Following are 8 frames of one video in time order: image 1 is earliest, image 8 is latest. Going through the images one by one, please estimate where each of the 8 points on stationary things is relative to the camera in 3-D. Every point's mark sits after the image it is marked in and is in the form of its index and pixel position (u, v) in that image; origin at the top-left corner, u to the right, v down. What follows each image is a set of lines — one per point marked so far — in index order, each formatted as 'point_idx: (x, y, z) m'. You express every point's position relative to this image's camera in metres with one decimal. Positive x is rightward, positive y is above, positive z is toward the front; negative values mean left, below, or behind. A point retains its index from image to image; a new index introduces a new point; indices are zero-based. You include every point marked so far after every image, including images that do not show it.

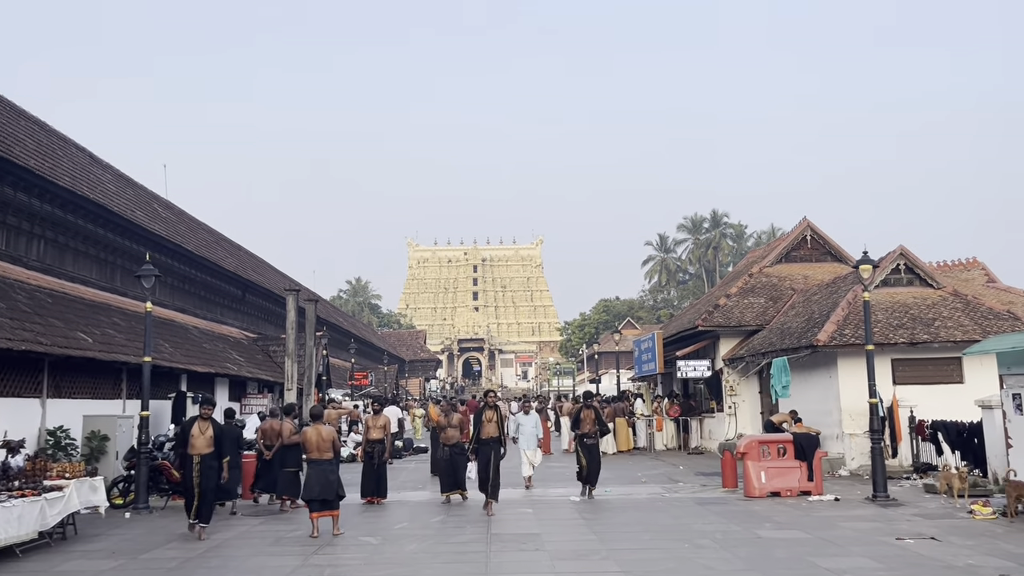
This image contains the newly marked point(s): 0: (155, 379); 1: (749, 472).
0: (-7.8, -2.0, +18.7) m
1: (+3.8, -3.0, +13.8) m
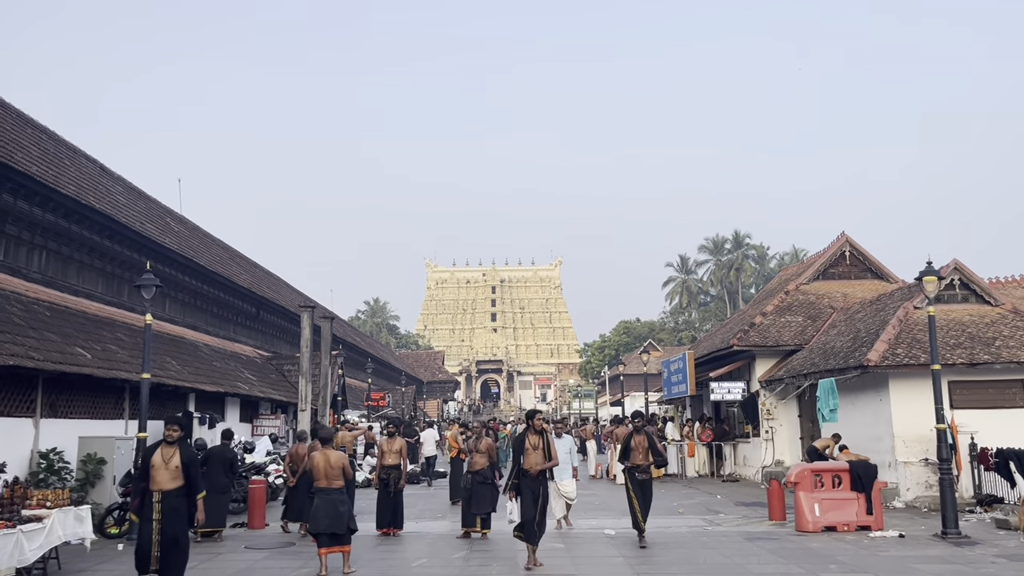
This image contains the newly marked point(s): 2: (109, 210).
0: (-7.3, -2.3, +17.7) m
1: (+4.3, -3.2, +12.6) m
2: (-9.0, +1.8, +19.1) m
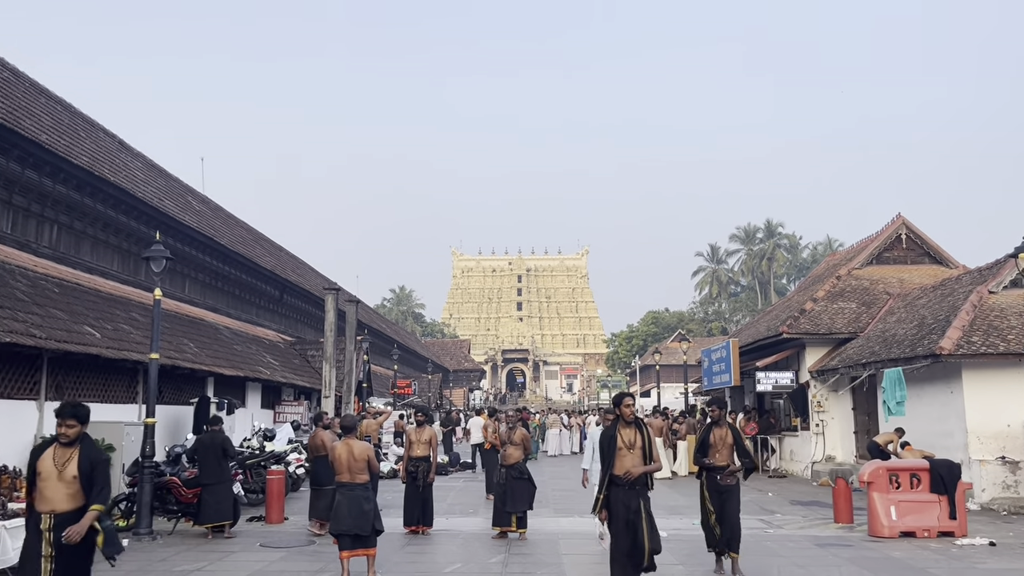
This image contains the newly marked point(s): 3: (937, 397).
0: (-6.5, -1.8, +16.8) m
1: (+4.8, -2.9, +11.3) m
2: (-8.3, +2.2, +18.2) m
3: (+7.7, -2.0, +15.5) m
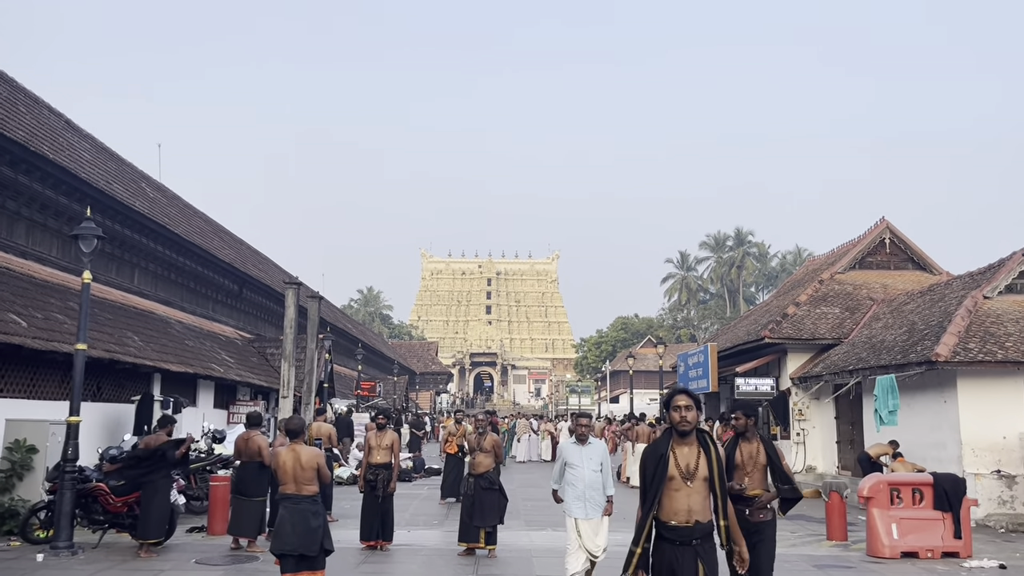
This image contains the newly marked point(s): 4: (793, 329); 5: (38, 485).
0: (-7.1, -1.6, +15.5) m
1: (+4.4, -2.9, +10.4) m
2: (-8.8, +2.5, +16.8) m
3: (+7.2, -2.0, +14.7) m
4: (+6.6, -1.0, +19.9) m
5: (-6.1, -2.5, +11.0) m
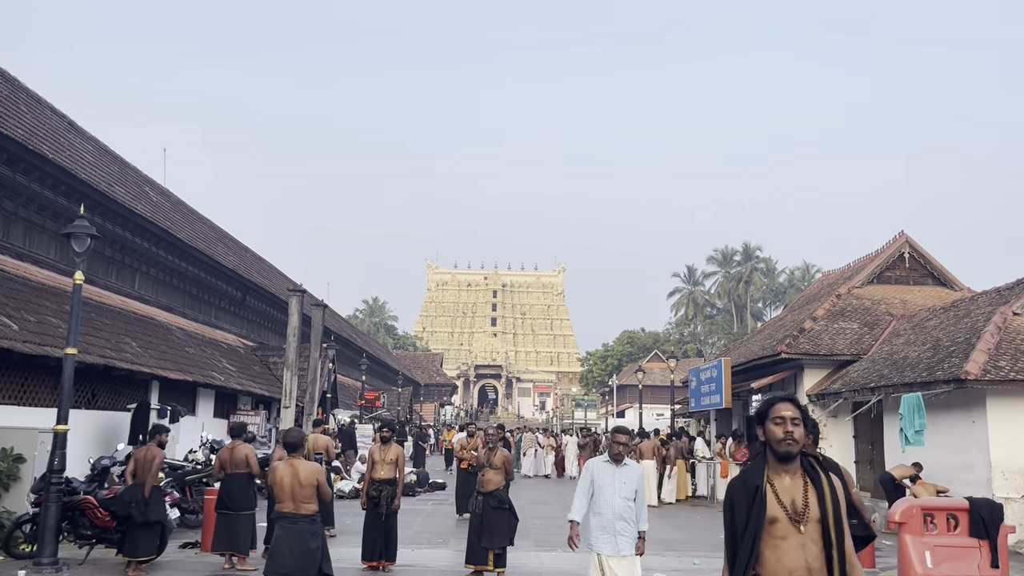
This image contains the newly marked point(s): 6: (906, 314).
0: (-6.9, -1.7, +14.9) m
1: (+4.5, -3.0, +9.8) m
2: (-8.6, +2.4, +16.4) m
3: (+7.3, -2.3, +14.1) m
4: (+6.8, -1.3, +19.3) m
5: (-6.0, -2.5, +10.4) m
6: (+9.2, -0.6, +20.0) m
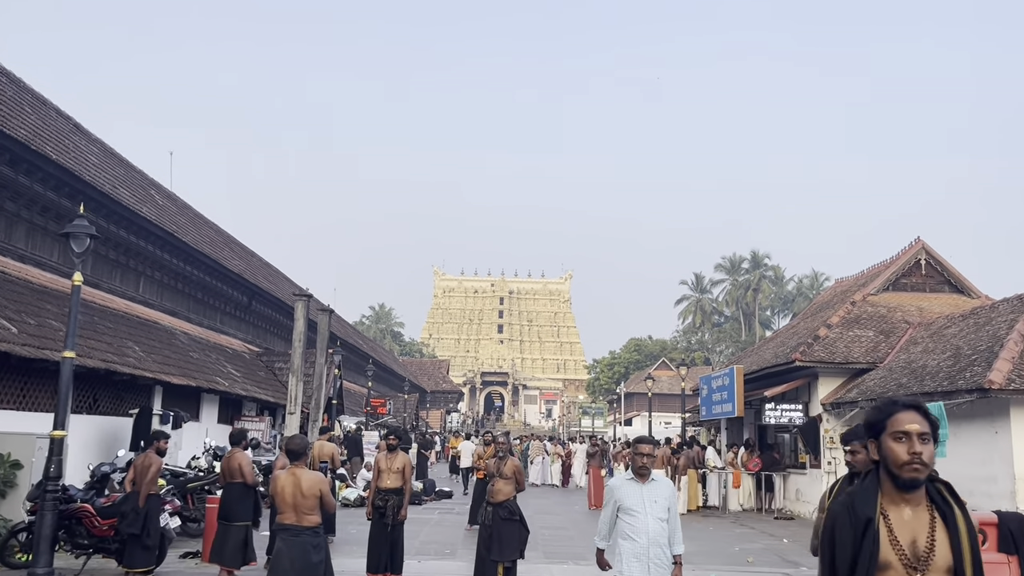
0: (-6.8, -1.7, +14.7) m
1: (+4.7, -3.1, +9.4) m
2: (-8.4, +2.4, +16.2) m
3: (+7.5, -2.4, +13.7) m
4: (+7.0, -1.4, +19.0) m
5: (-5.8, -2.6, +10.2) m
6: (+9.4, -0.8, +19.6) m
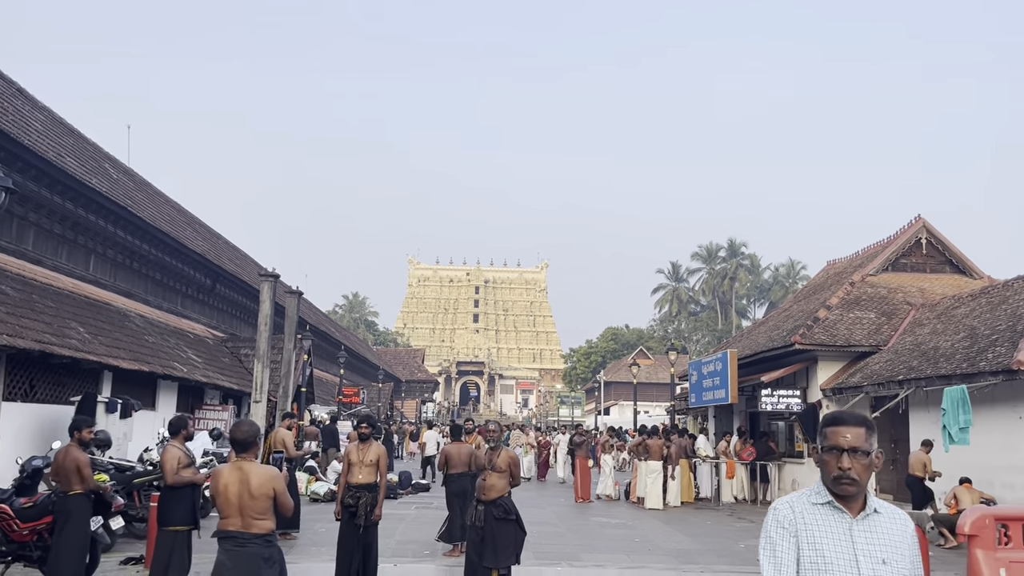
0: (-7.0, -1.3, +13.2) m
1: (+4.6, -2.7, +8.3) m
2: (-8.7, +2.8, +14.6) m
3: (+7.3, -2.0, +12.7) m
4: (+6.6, -1.0, +17.9) m
5: (-5.9, -2.2, +8.7) m
6: (+9.0, -0.3, +18.6) m
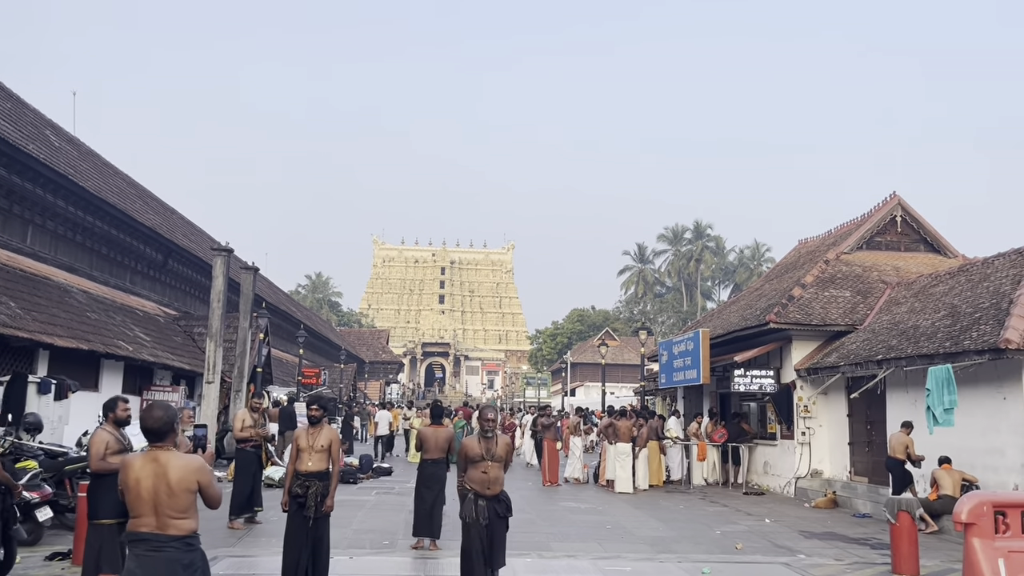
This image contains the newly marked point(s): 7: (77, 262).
0: (-7.5, -0.9, +12.2) m
1: (+4.2, -2.5, +7.8) m
2: (-9.2, +3.2, +13.4) m
3: (+6.8, -1.7, +12.2) m
4: (+5.9, -0.5, +17.4) m
5: (-6.3, -1.9, +7.8) m
6: (+8.3, +0.2, +18.2) m
7: (-9.8, +0.6, +19.3) m
